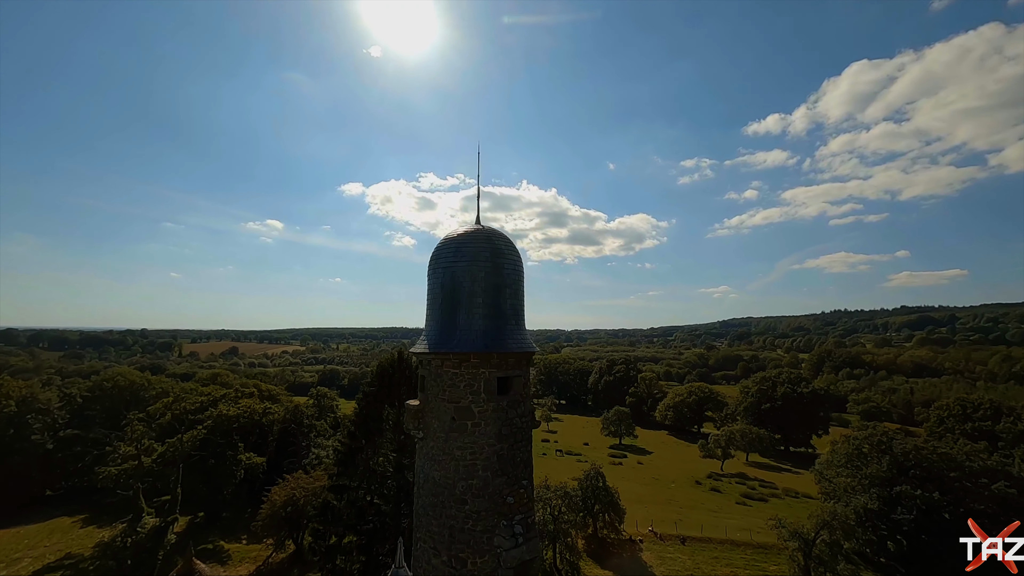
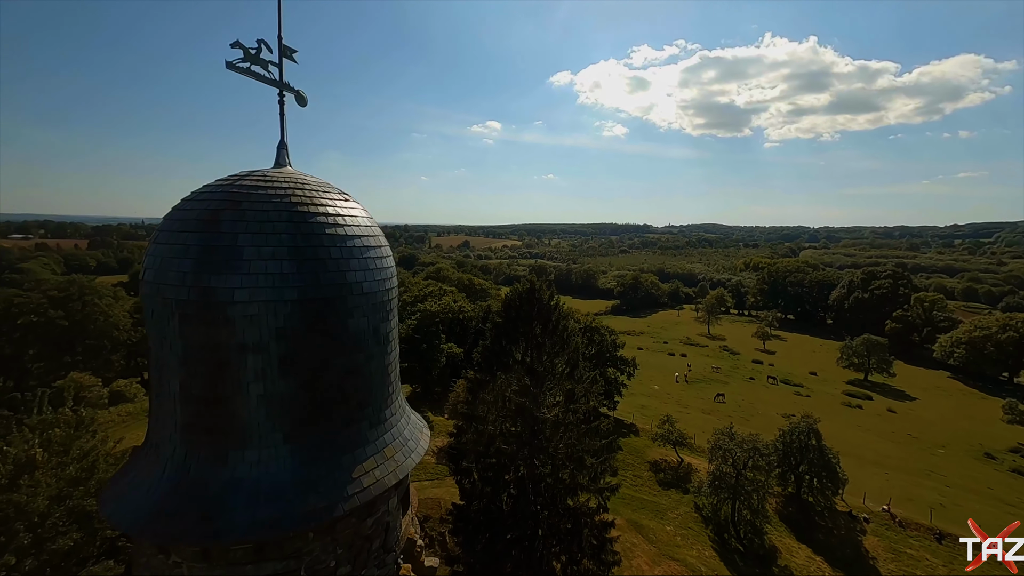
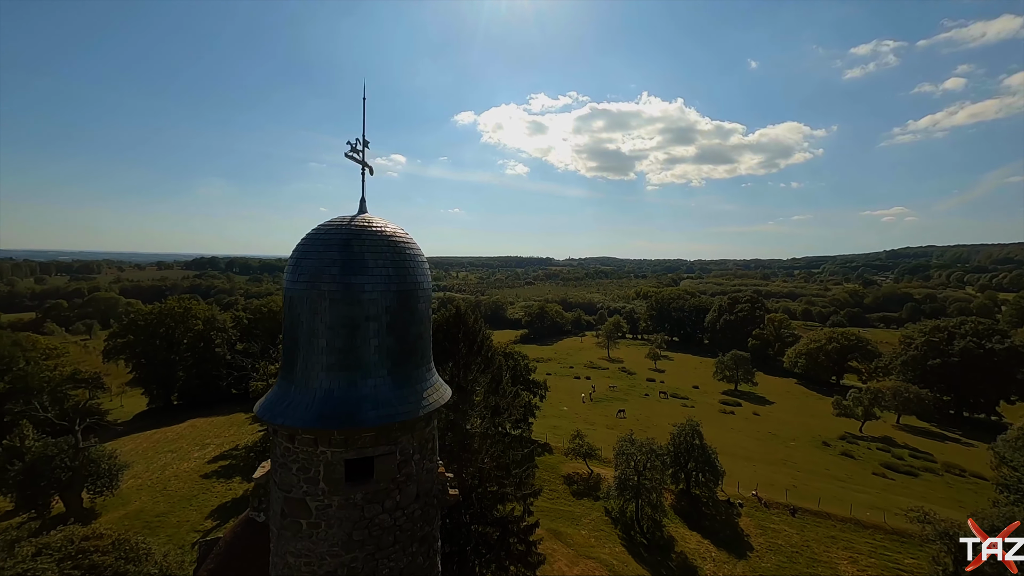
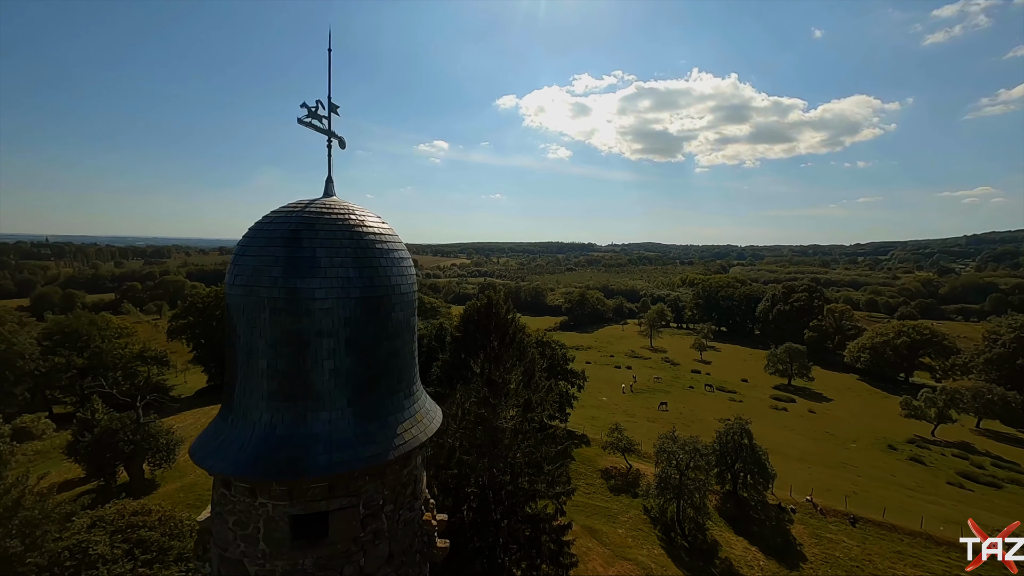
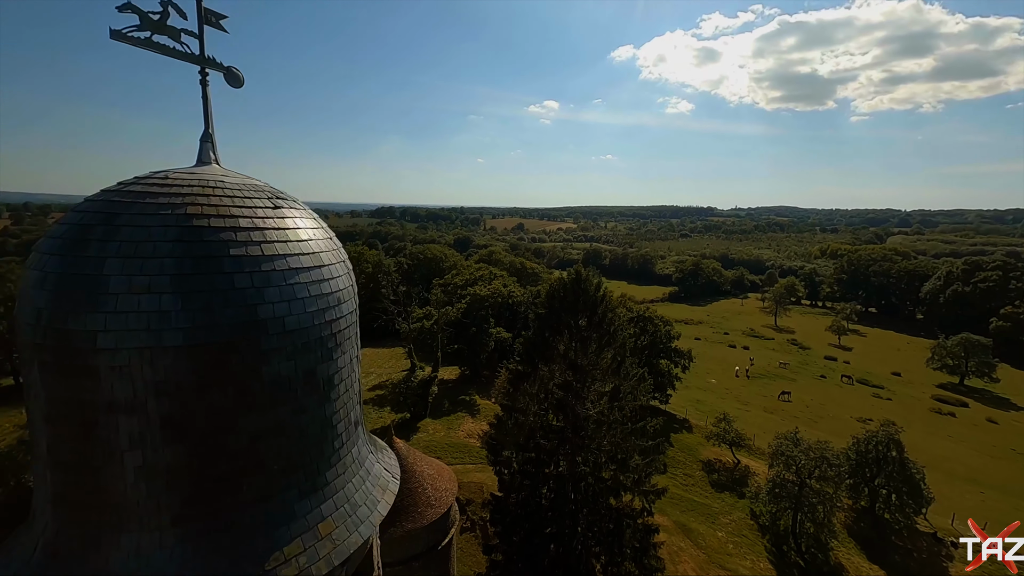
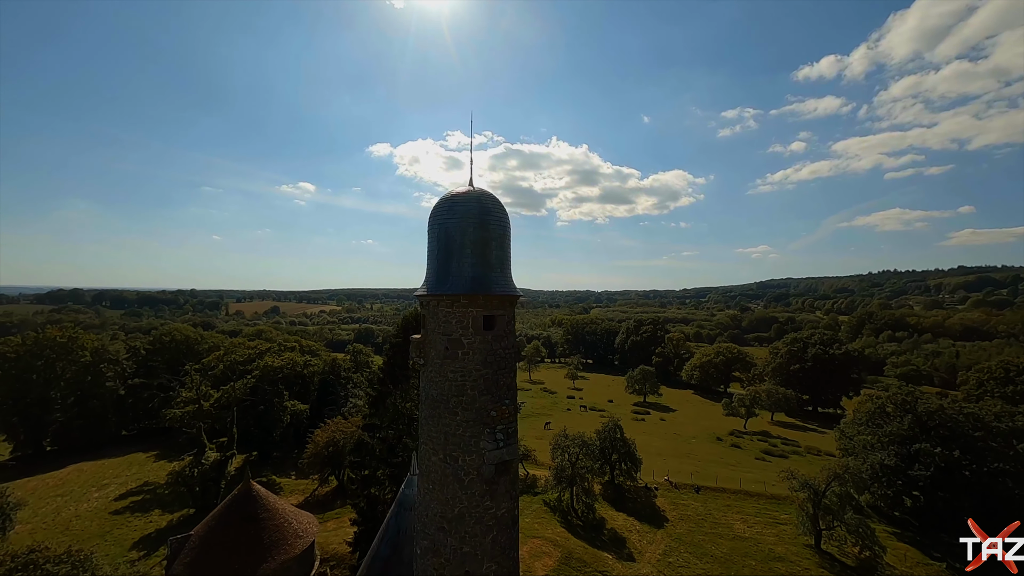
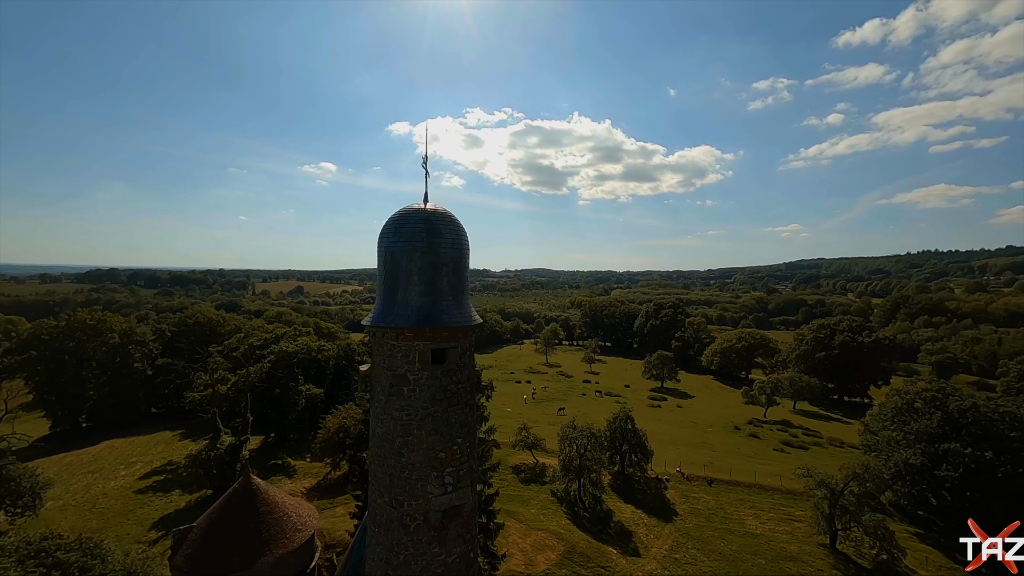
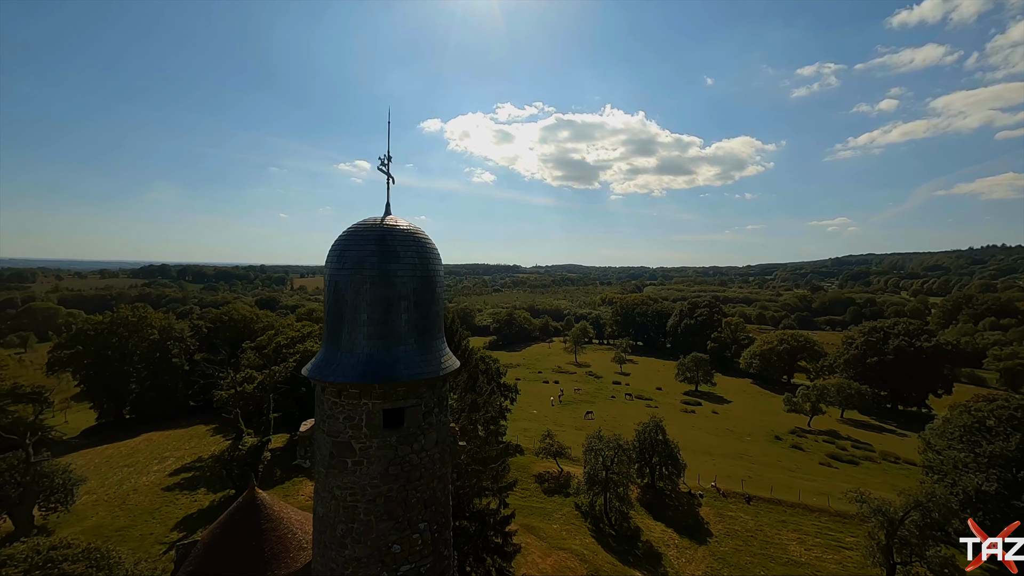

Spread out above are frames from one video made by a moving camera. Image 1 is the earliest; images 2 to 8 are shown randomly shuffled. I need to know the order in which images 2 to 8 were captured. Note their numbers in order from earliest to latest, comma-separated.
6, 7, 8, 3, 4, 2, 5
